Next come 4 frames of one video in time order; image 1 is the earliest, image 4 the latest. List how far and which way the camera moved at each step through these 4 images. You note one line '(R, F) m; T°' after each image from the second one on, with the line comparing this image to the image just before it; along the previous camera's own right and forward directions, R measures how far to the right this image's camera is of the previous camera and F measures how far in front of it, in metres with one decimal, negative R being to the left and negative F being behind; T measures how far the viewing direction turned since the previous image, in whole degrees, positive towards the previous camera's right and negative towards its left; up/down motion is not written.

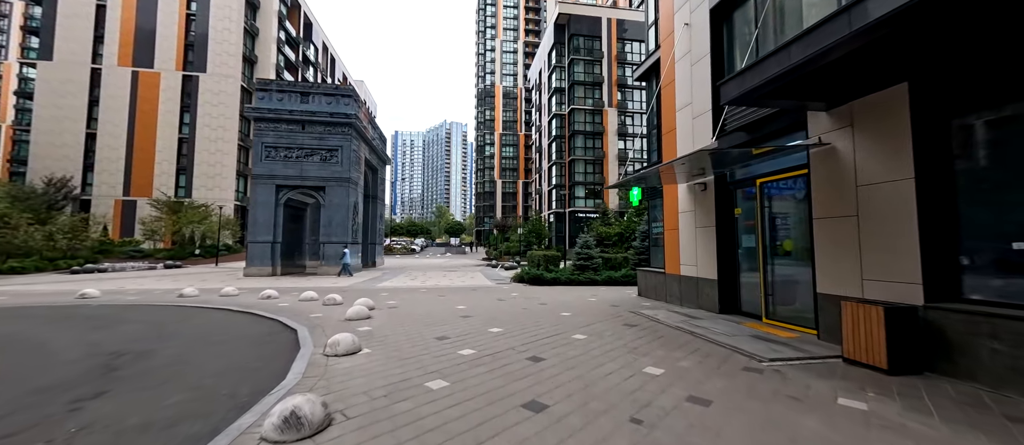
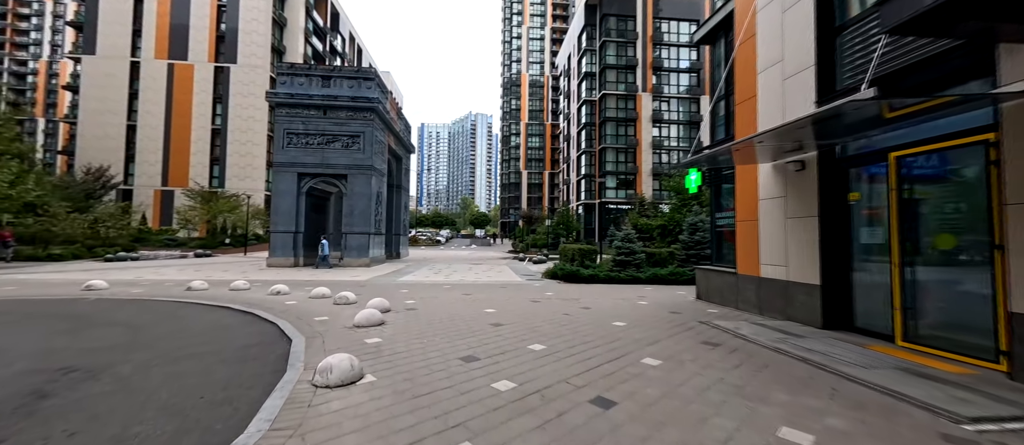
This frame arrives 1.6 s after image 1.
(-0.3, +1.5) m; -4°
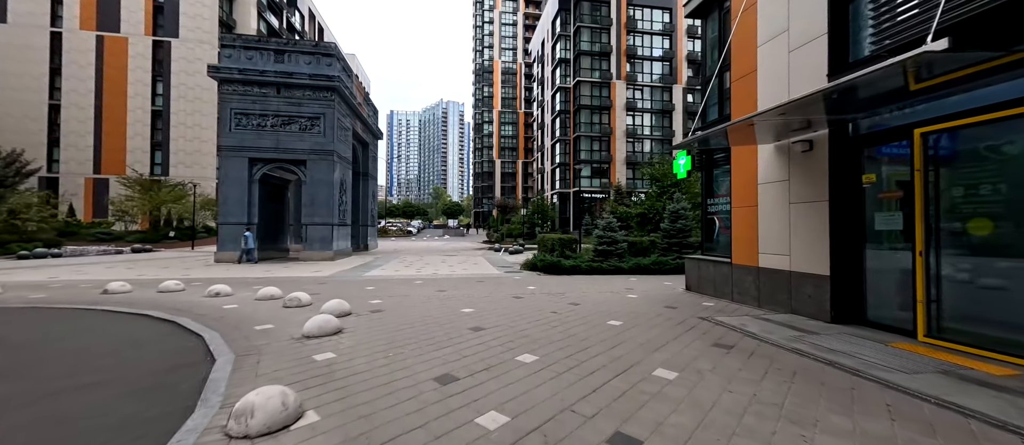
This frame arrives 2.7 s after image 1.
(-0.1, +0.9) m; +4°
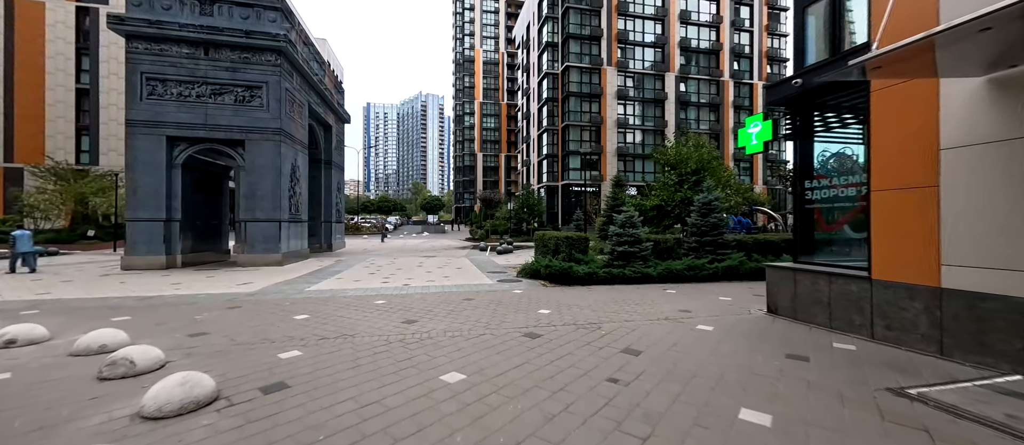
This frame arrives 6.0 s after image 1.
(-0.4, +3.1) m; +3°
